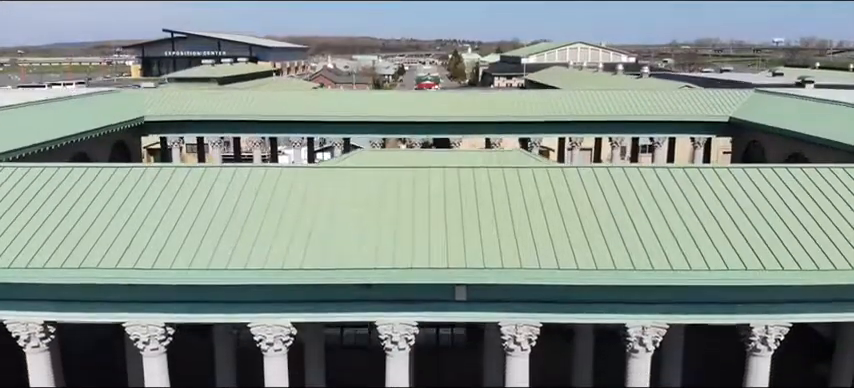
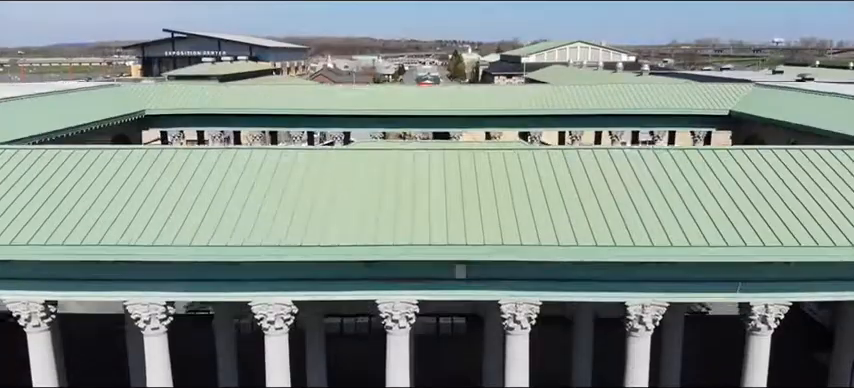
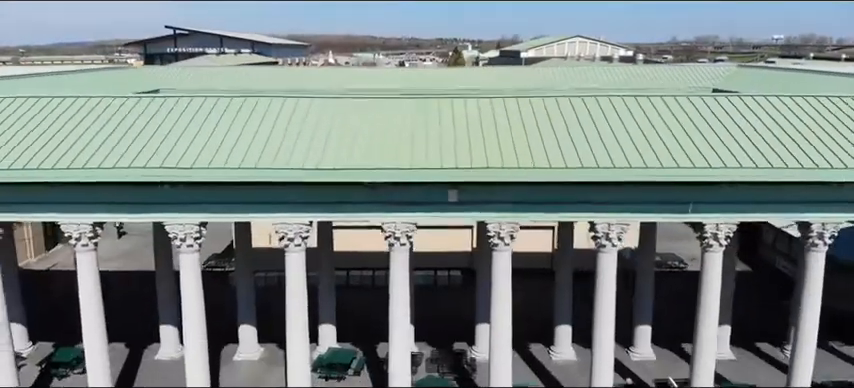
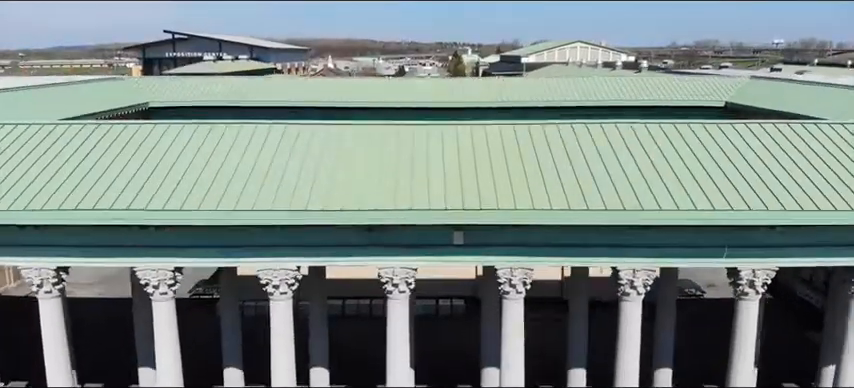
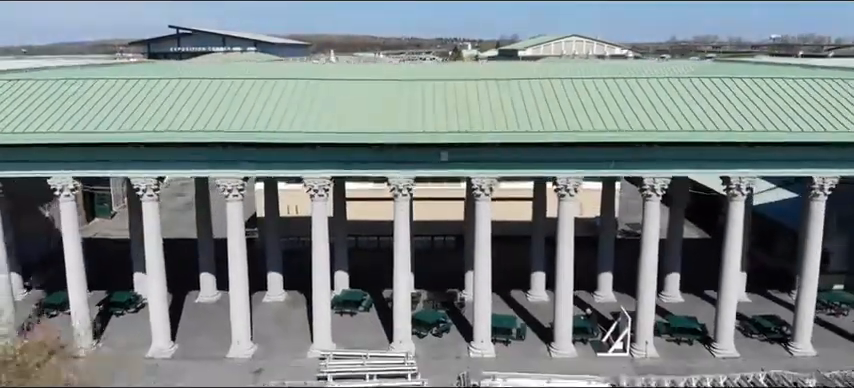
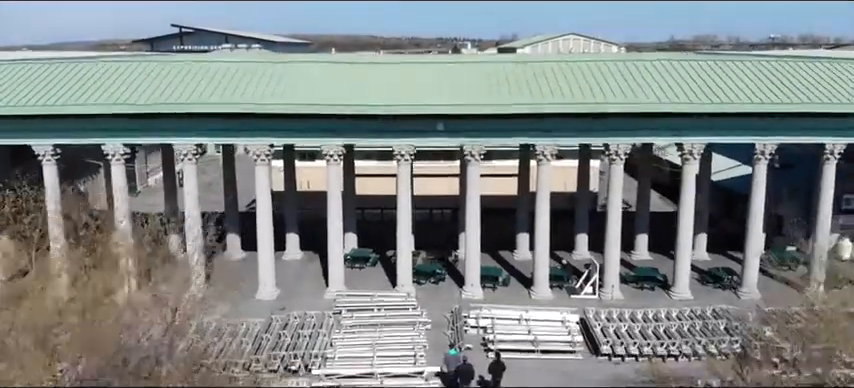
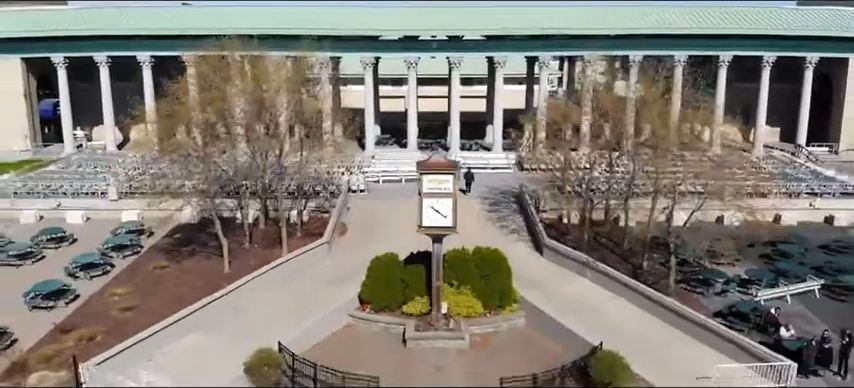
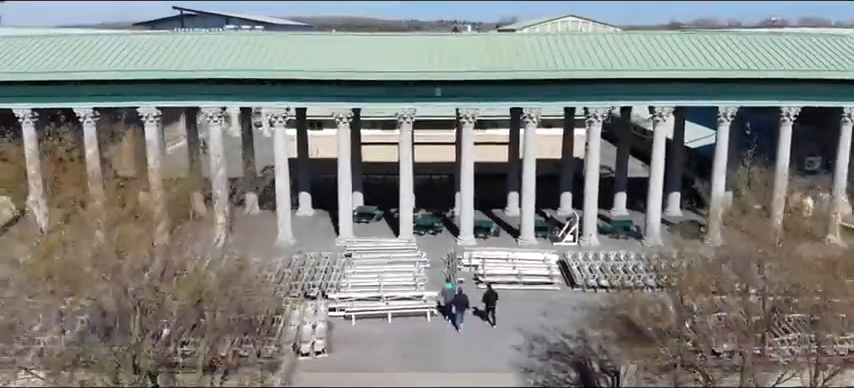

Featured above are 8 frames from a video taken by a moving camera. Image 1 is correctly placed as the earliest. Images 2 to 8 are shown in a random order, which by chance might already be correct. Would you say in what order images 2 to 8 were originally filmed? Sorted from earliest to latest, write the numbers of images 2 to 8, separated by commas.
2, 4, 3, 5, 6, 8, 7
